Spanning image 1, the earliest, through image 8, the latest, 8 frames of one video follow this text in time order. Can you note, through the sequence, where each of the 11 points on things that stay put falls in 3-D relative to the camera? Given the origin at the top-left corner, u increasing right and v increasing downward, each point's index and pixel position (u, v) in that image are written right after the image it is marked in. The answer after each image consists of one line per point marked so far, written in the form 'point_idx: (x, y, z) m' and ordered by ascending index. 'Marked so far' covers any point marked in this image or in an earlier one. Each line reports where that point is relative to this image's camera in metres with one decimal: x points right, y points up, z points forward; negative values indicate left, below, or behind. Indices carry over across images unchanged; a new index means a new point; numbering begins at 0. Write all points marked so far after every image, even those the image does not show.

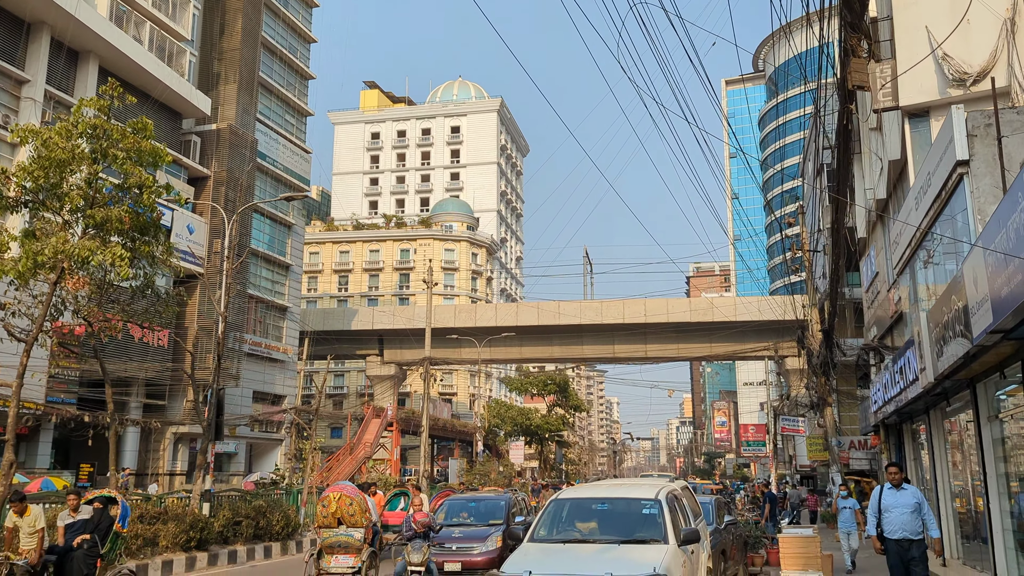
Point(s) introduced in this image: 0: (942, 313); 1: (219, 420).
0: (+5.0, -0.3, +9.4) m
1: (-5.9, -2.7, +16.1) m
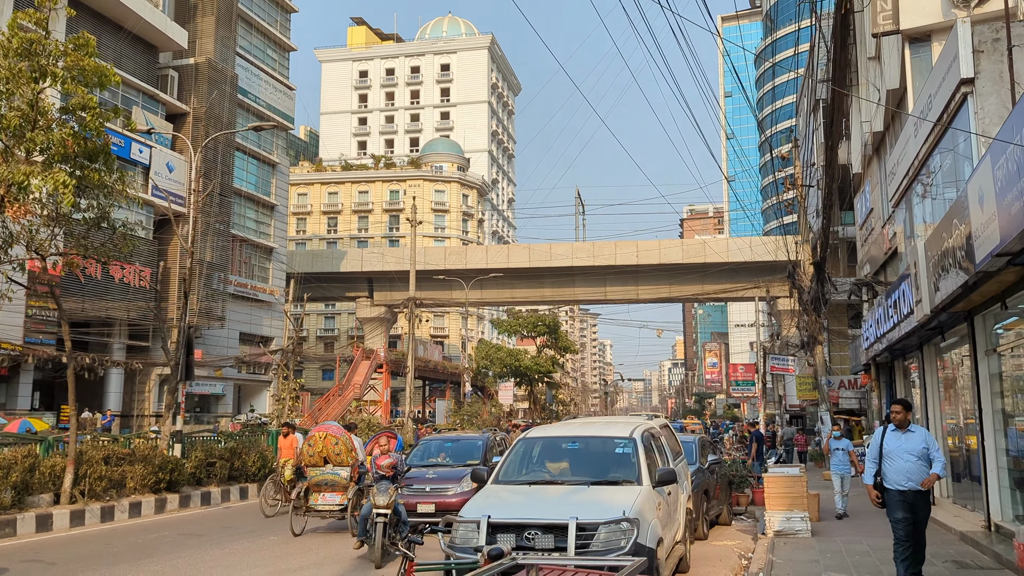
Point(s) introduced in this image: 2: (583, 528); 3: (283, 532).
0: (+4.7, +0.5, +8.9) m
1: (-6.2, -1.4, +15.6) m
2: (+0.5, -1.6, +5.4) m
3: (-3.3, -3.5, +11.6) m
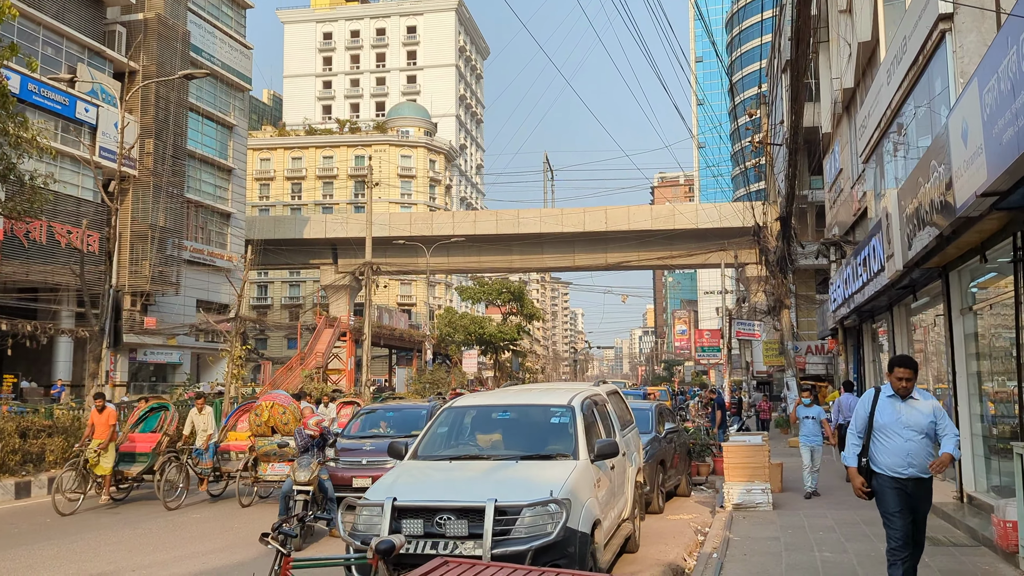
0: (+4.0, +1.0, +8.1) m
1: (-7.1, -0.7, +14.5) m
2: (-0.1, -1.3, +4.6) m
3: (-4.0, -3.0, +10.8) m
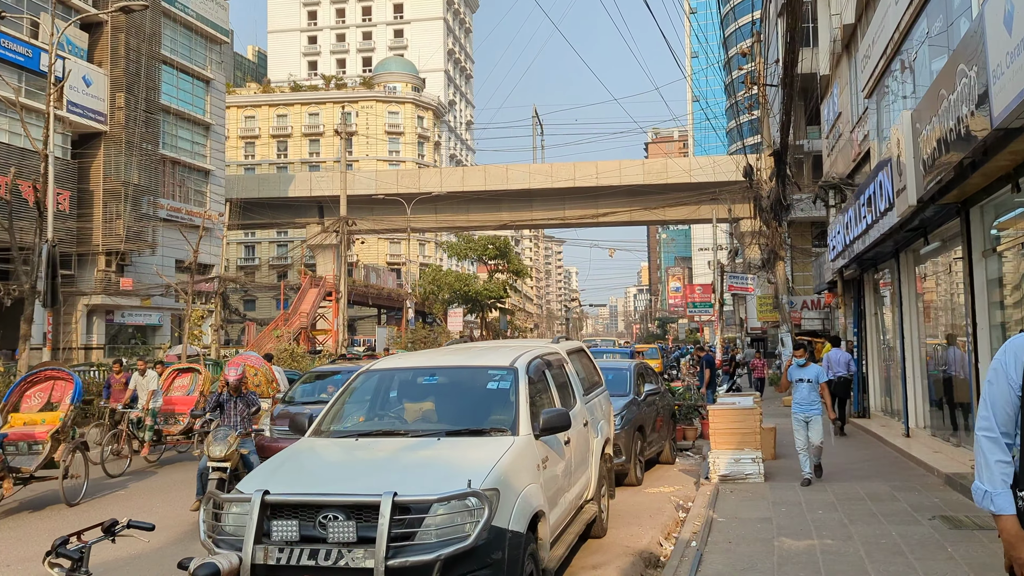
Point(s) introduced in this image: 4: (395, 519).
0: (+3.6, +1.5, +6.9) m
1: (-7.6, +0.1, +13.4) m
2: (-0.5, -1.0, +3.5) m
3: (-4.5, -2.4, +9.7) m
4: (-0.5, -1.0, +3.4) m
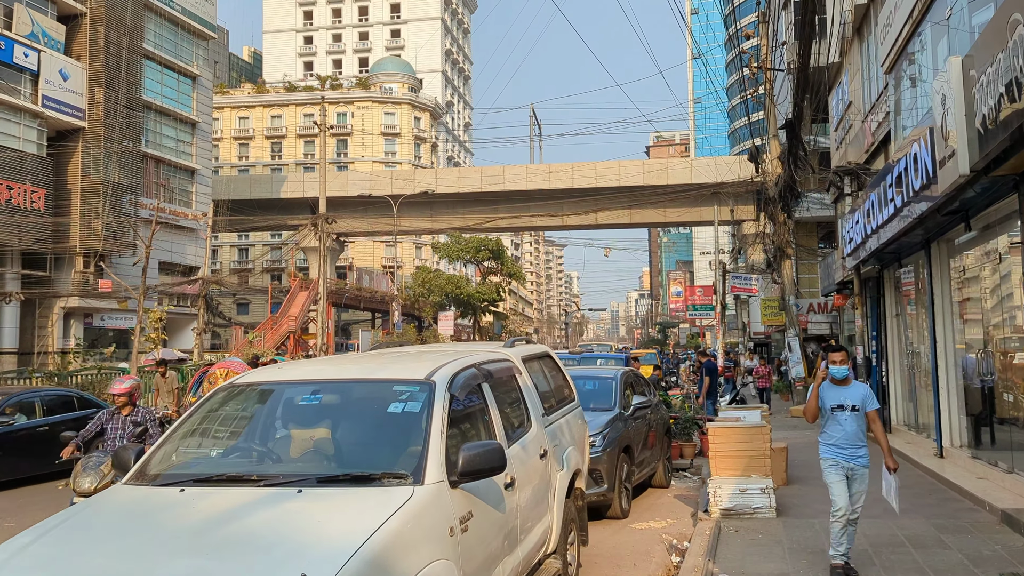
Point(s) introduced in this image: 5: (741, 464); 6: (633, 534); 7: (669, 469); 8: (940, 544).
0: (+3.3, +1.6, +5.5) m
1: (-7.9, +0.1, +12.0) m
2: (-0.8, -0.9, +2.1) m
3: (-4.8, -2.3, +8.3) m
4: (-0.9, -0.9, +2.0) m
5: (+2.0, -1.5, +6.9) m
6: (+1.0, -2.0, +6.6) m
7: (+1.8, -2.1, +9.3) m
8: (+2.9, -1.7, +5.4) m
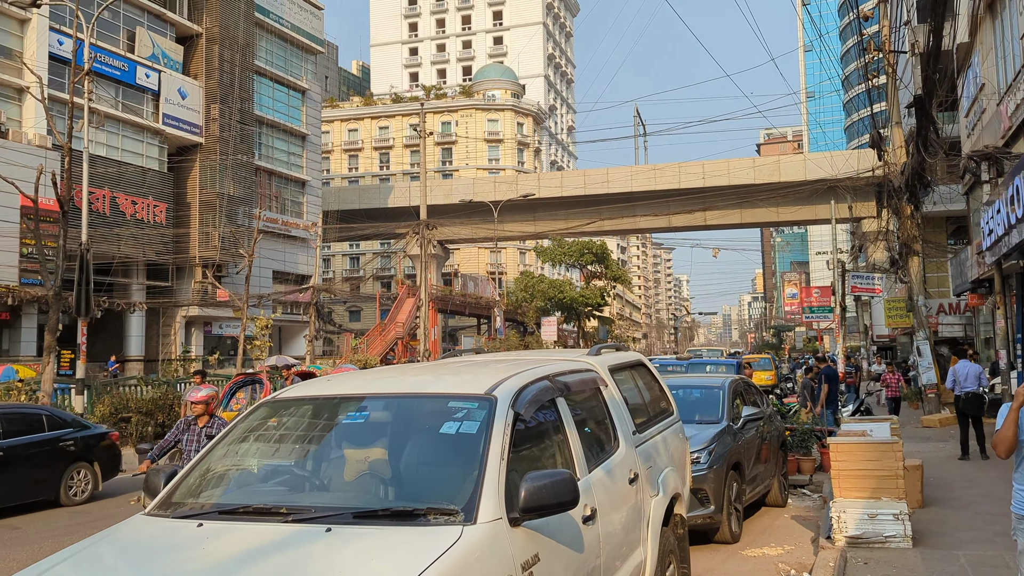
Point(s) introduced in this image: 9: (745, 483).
0: (+3.8, +1.6, +4.6) m
1: (-6.5, -0.1, +12.4) m
2: (-0.7, -0.9, +1.7) m
3: (-3.8, -2.4, +8.4) m
4: (-0.7, -0.9, +1.6) m
5: (+2.7, -1.5, +6.1) m
6: (+1.7, -2.0, +5.9) m
7: (+2.9, -2.1, +8.5) m
8: (+3.4, -1.7, +4.5) m
9: (+2.0, -1.7, +7.0) m
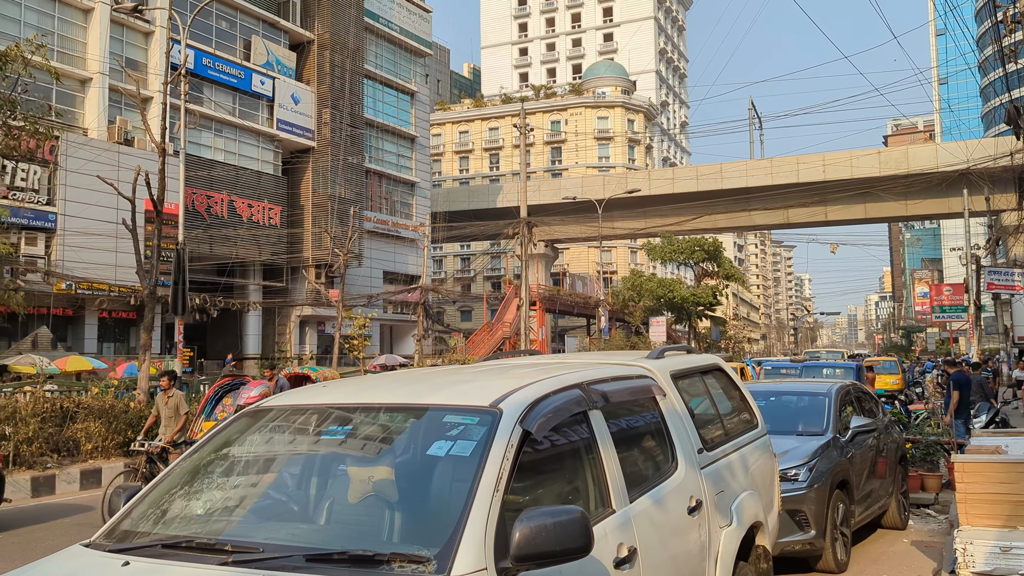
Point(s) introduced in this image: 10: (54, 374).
0: (+4.0, +1.7, +3.5) m
1: (-5.0, 0.0, +12.7) m
2: (-0.8, -0.8, +1.3) m
3: (-3.0, -2.4, +8.3) m
4: (-0.9, -0.9, +1.2) m
5: (+3.2, -1.5, +5.2) m
6: (+2.1, -2.0, +5.1) m
7: (+3.7, -2.0, +7.5) m
8: (+3.6, -1.6, +3.4) m
9: (+2.6, -1.7, +6.2) m
10: (-11.1, -2.1, +19.5) m
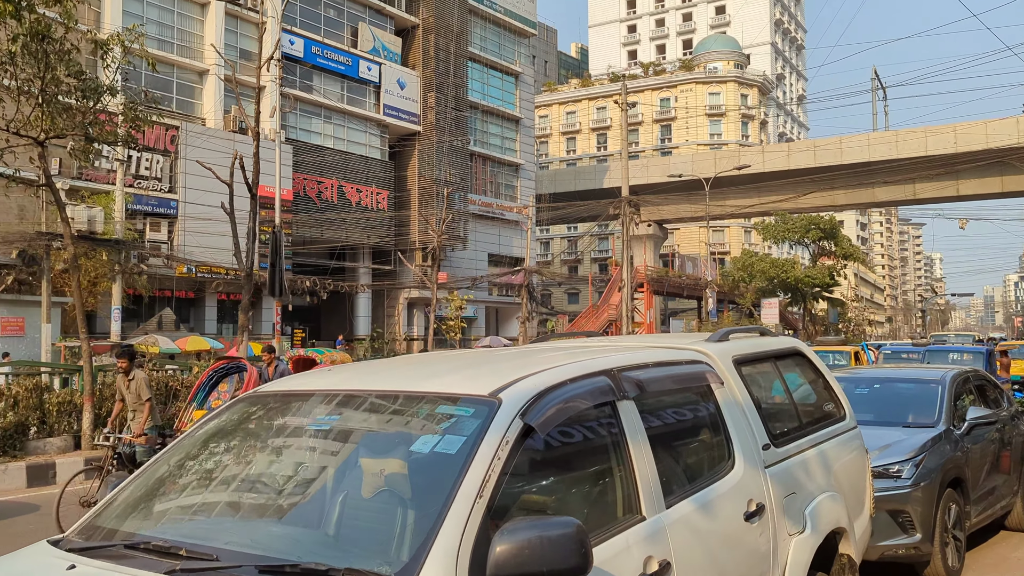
0: (+4.1, +1.8, +2.6) m
1: (-3.6, +0.3, +13.0) m
2: (-1.0, -0.8, +1.1) m
3: (-2.1, -2.2, +8.4) m
4: (-1.0, -0.8, +1.0) m
5: (+3.5, -1.3, +4.4) m
6: (+2.5, -1.8, +4.5) m
7: (+4.4, -1.8, +6.7) m
8: (+3.7, -1.5, +2.6) m
9: (+3.1, -1.5, +5.5) m
10: (-8.6, -1.7, +20.6) m
